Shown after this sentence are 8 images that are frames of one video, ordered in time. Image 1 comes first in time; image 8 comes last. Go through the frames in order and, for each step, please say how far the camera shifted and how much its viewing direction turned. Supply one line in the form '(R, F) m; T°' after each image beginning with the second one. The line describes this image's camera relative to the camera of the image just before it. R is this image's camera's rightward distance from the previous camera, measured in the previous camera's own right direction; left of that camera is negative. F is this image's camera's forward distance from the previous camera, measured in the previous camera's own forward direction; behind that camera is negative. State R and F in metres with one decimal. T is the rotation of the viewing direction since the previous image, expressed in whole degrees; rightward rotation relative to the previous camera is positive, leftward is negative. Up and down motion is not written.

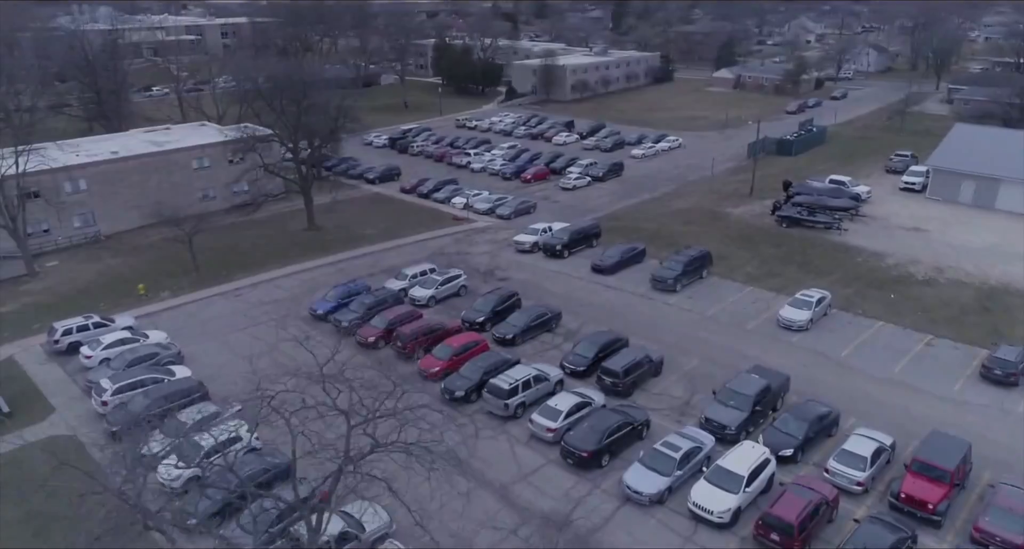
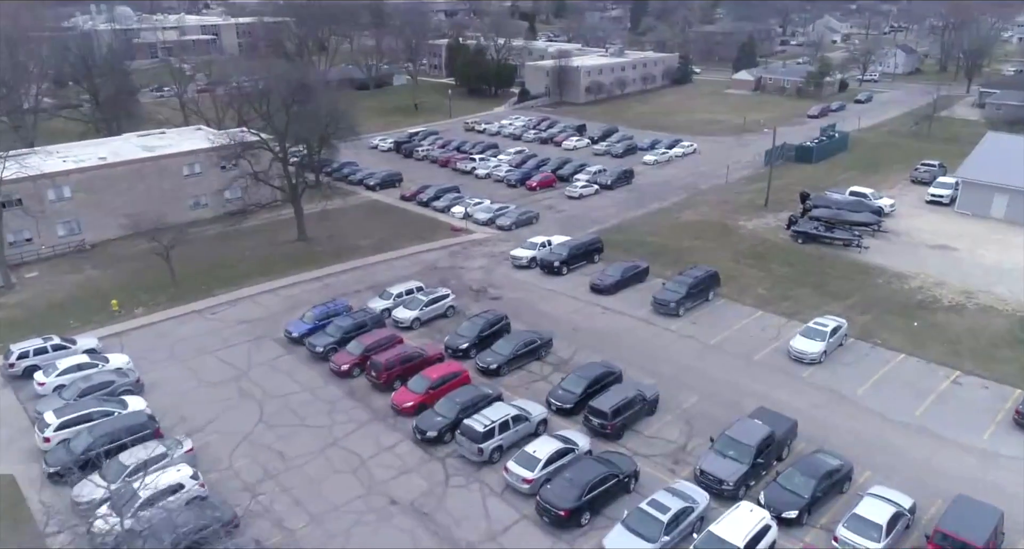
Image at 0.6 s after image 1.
(+1.3, +2.1) m; -2°
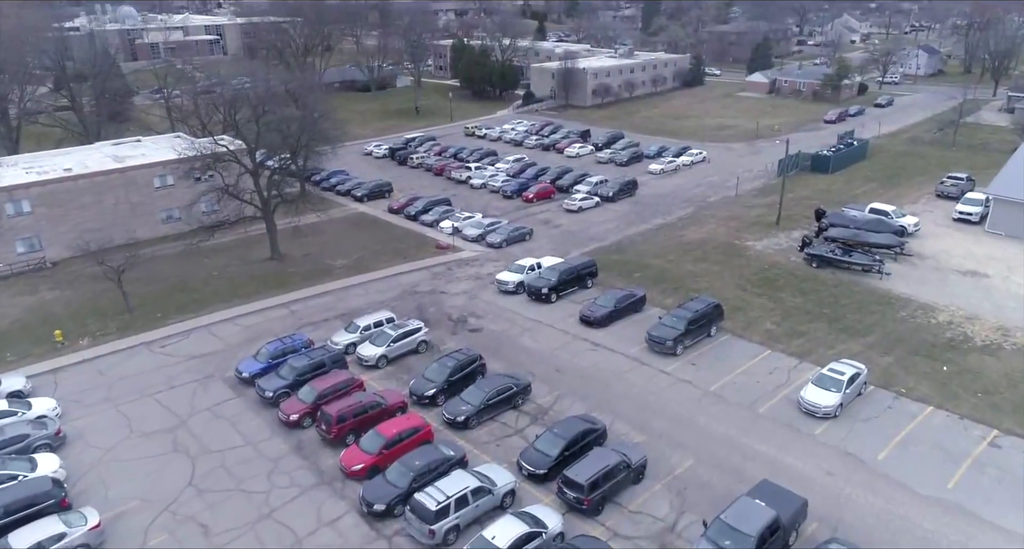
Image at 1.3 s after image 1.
(+1.4, +3.1) m; -1°
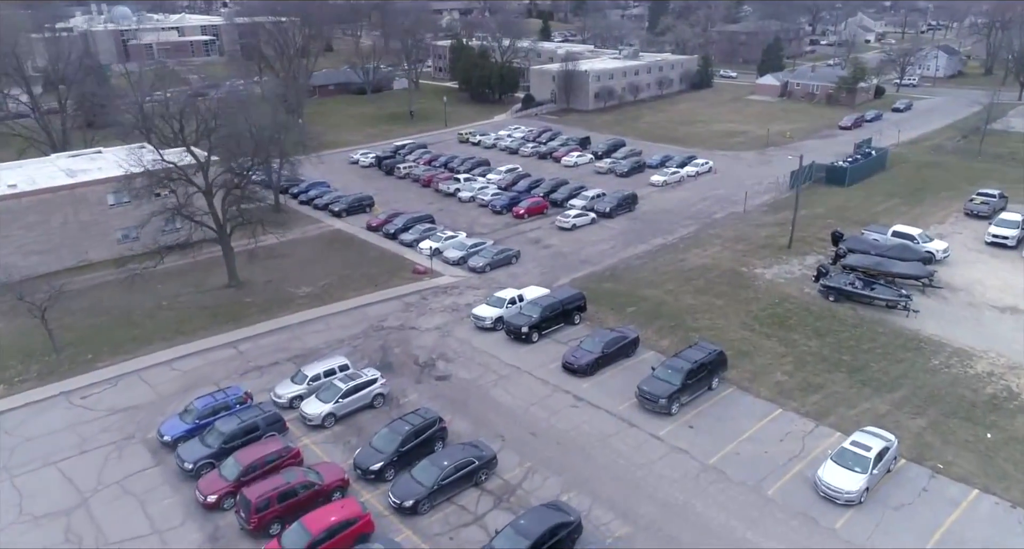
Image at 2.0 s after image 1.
(+1.3, +3.7) m; -1°
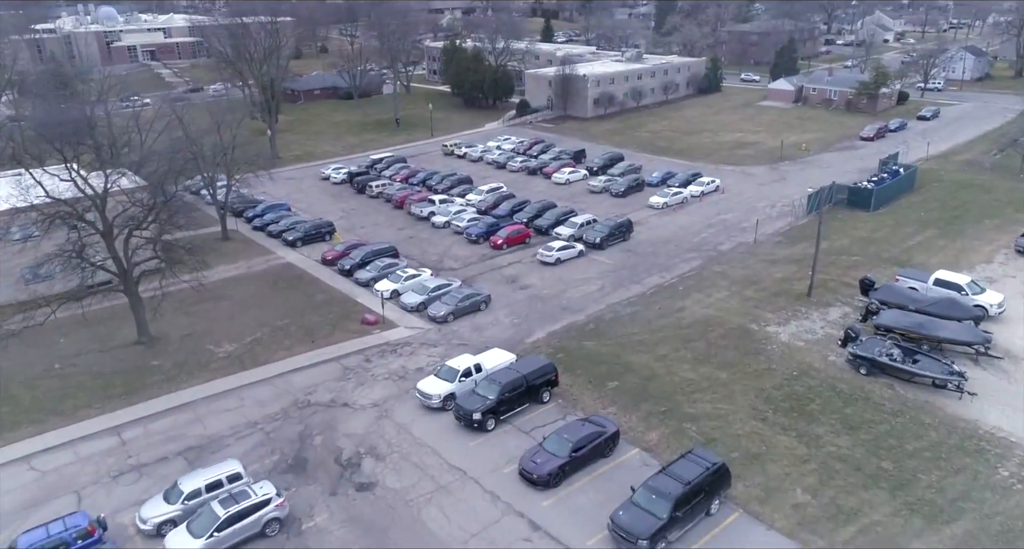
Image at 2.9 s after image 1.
(+1.9, +5.8) m; -1°
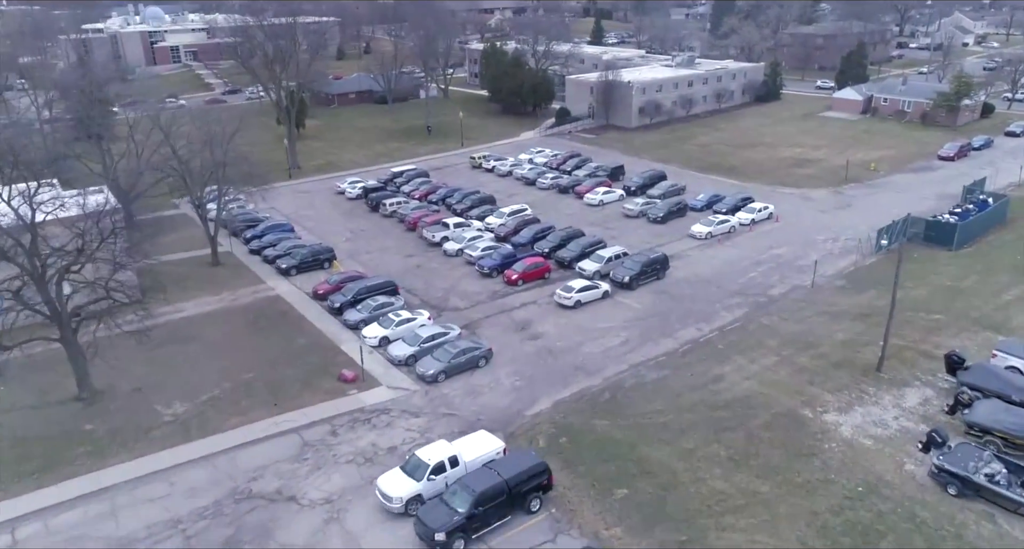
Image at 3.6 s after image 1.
(+1.7, +5.0) m; -4°
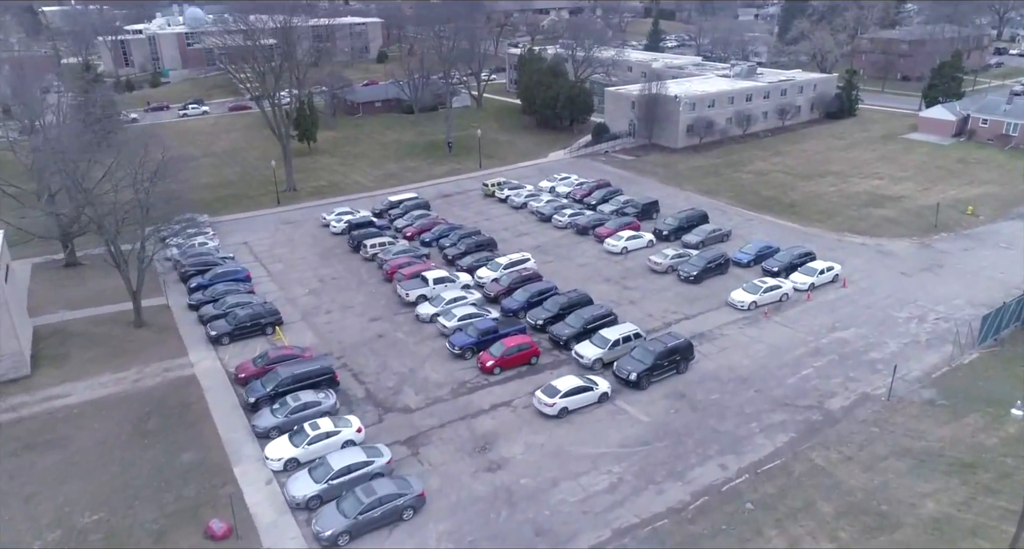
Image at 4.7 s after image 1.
(+3.3, +8.2) m; -5°
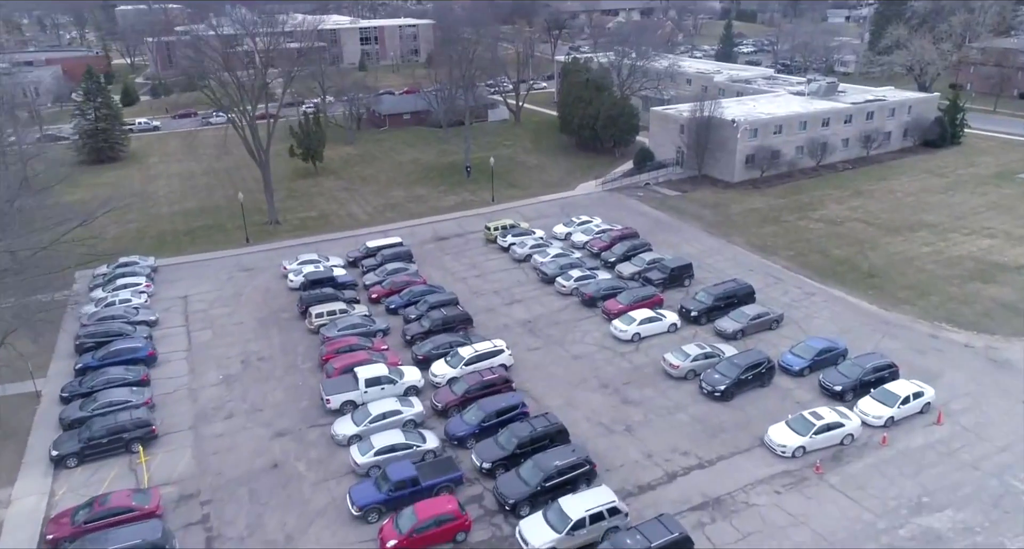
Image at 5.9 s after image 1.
(+4.0, +9.2) m; -6°
